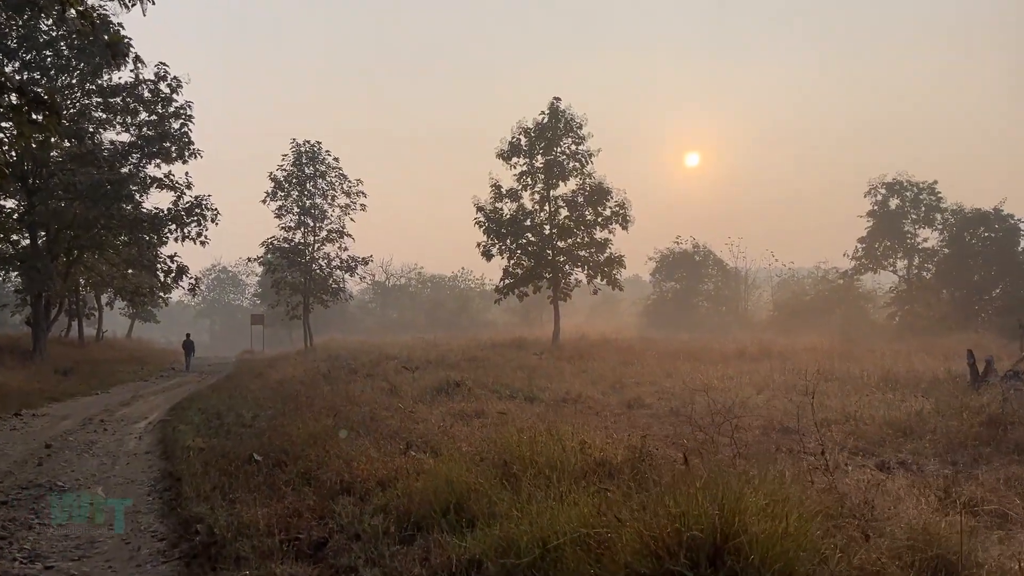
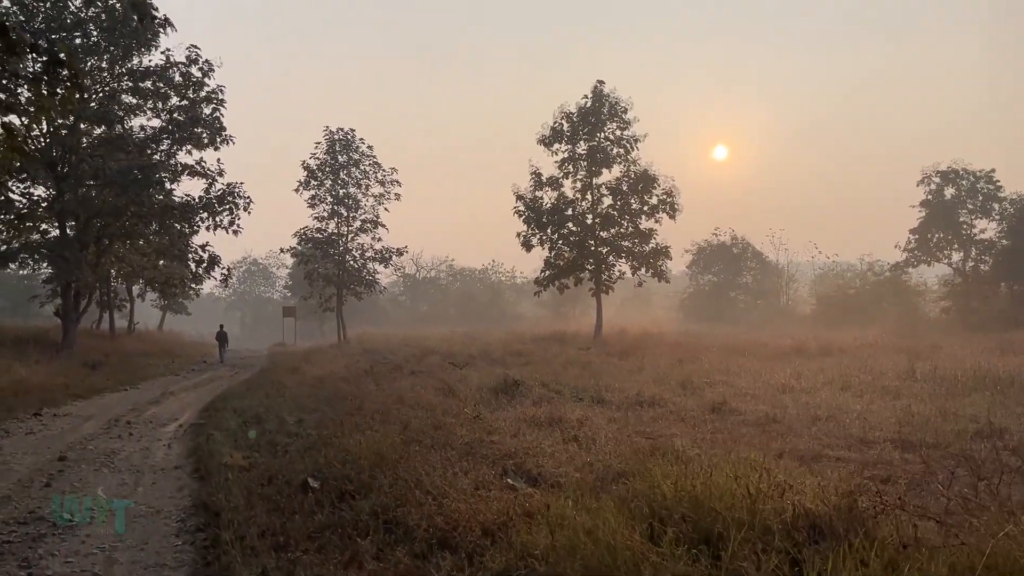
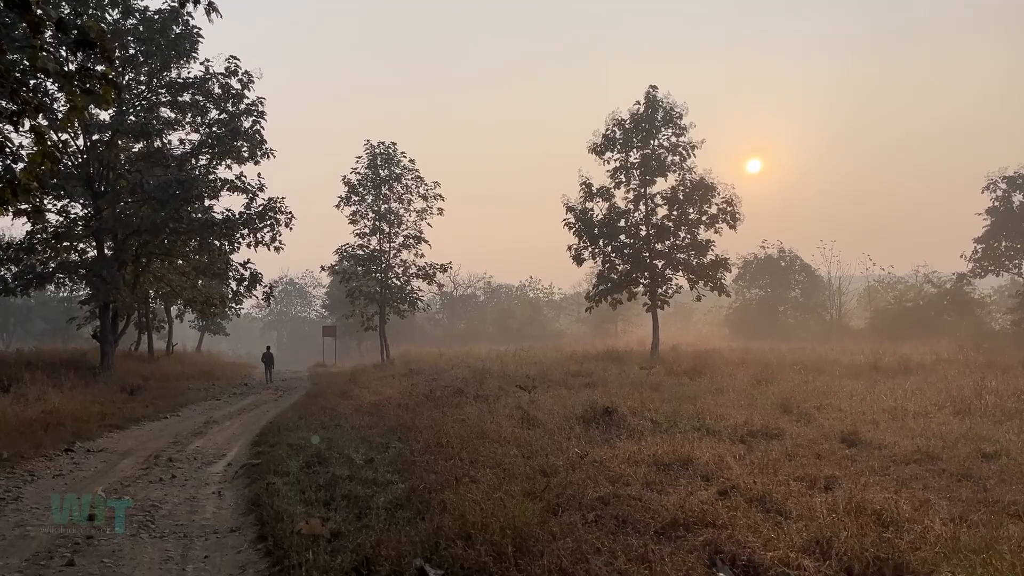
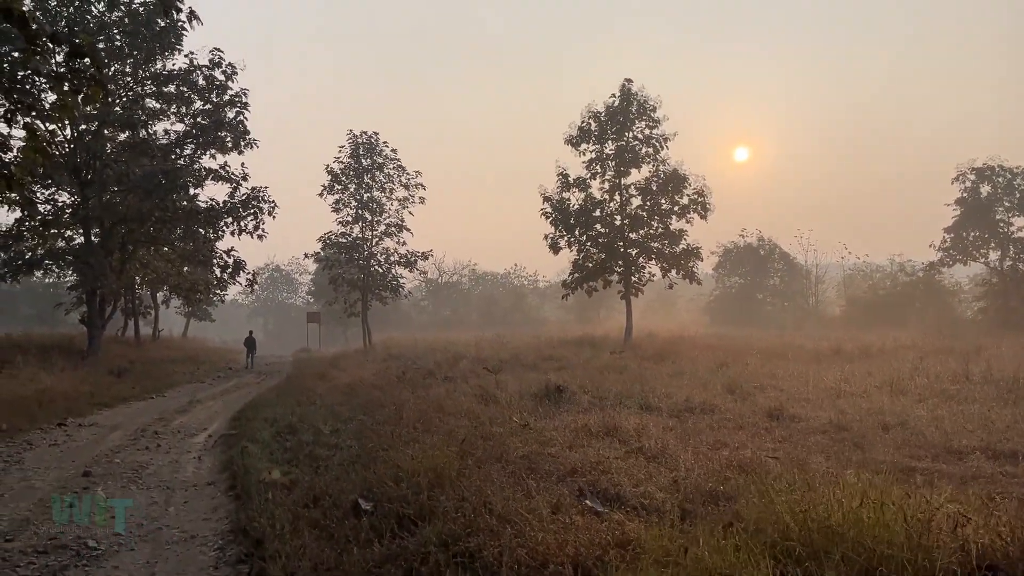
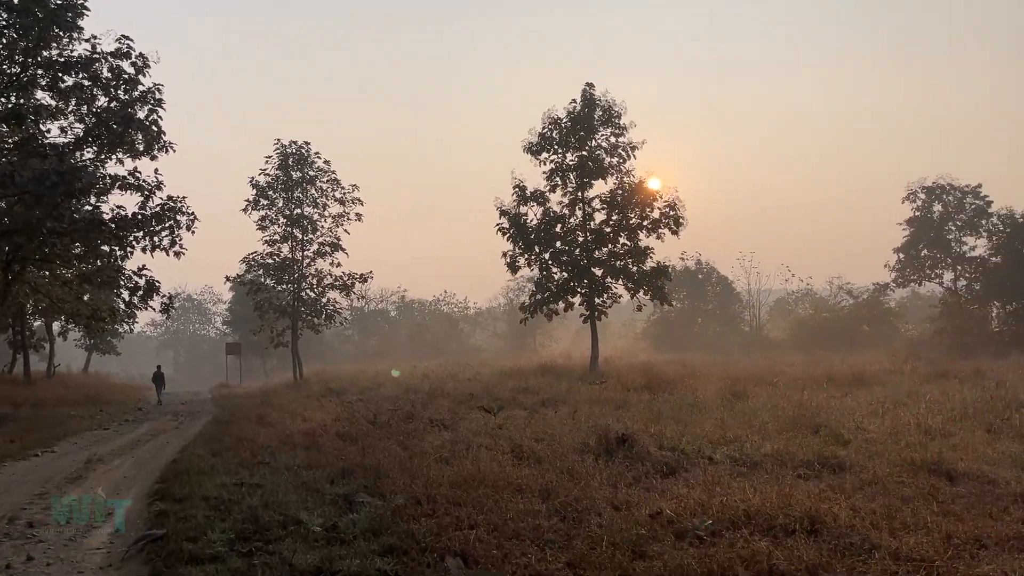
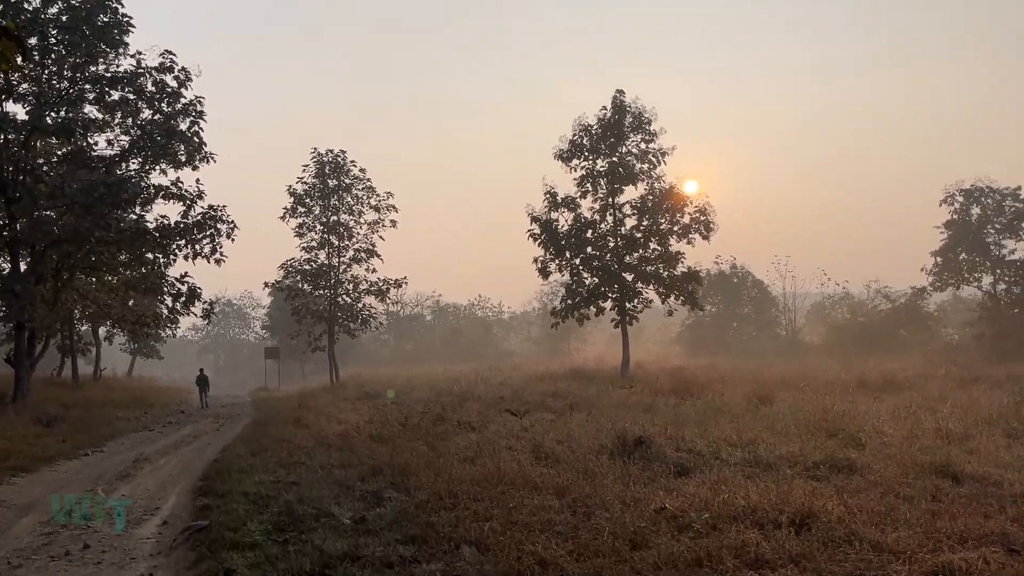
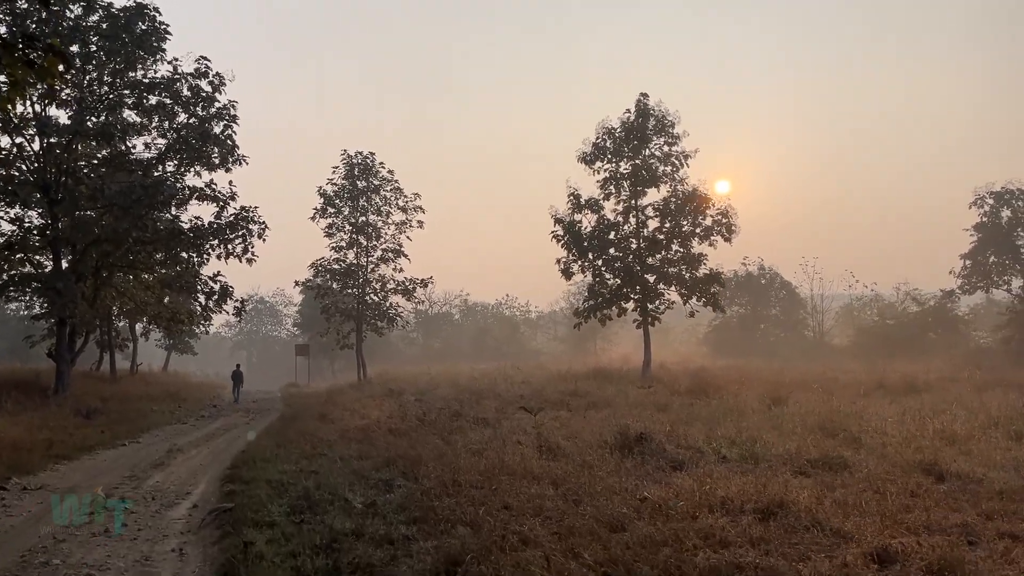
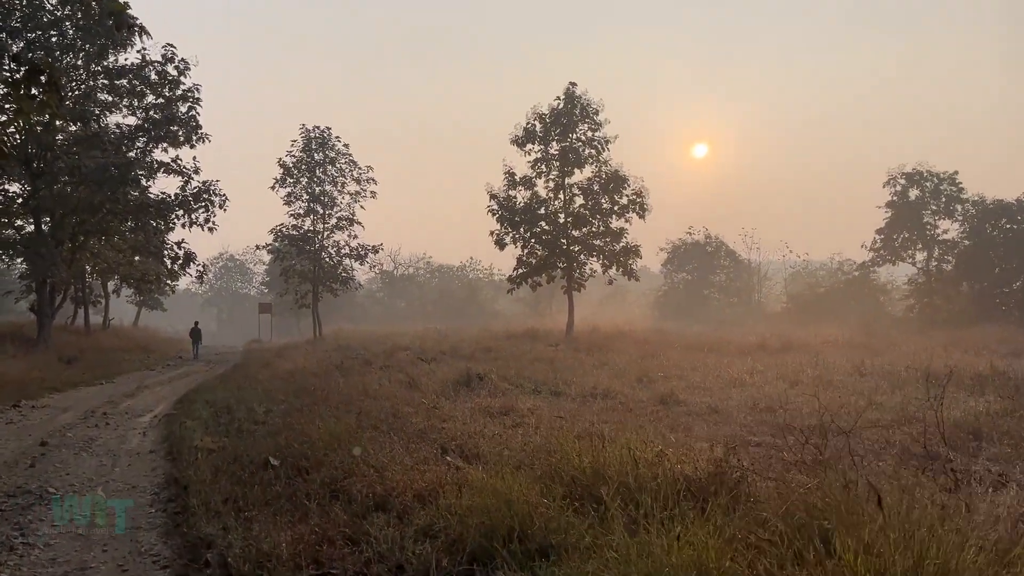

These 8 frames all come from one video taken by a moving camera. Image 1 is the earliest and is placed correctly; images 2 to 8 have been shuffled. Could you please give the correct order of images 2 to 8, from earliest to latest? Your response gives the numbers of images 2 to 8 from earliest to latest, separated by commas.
8, 2, 4, 3, 7, 6, 5
